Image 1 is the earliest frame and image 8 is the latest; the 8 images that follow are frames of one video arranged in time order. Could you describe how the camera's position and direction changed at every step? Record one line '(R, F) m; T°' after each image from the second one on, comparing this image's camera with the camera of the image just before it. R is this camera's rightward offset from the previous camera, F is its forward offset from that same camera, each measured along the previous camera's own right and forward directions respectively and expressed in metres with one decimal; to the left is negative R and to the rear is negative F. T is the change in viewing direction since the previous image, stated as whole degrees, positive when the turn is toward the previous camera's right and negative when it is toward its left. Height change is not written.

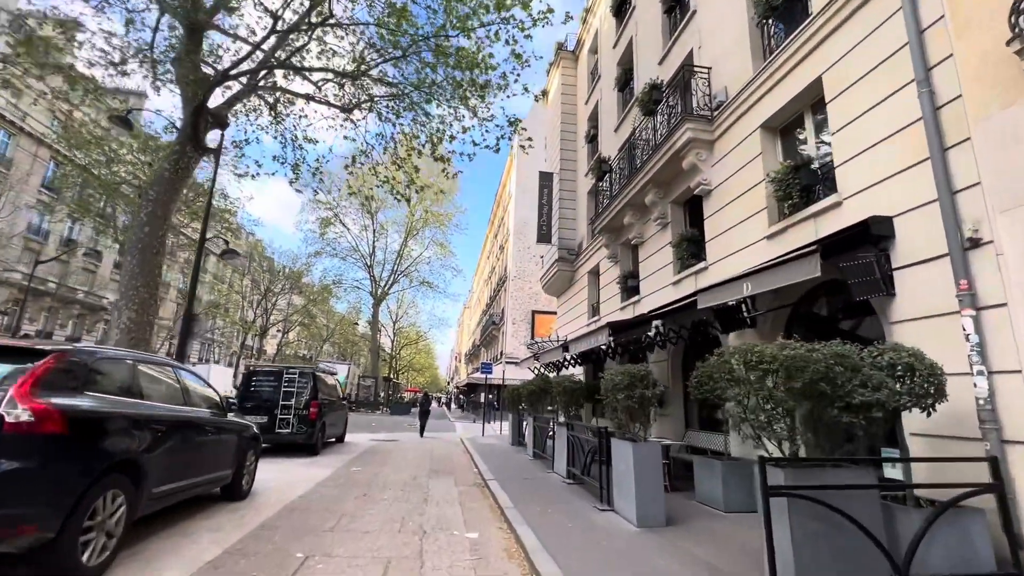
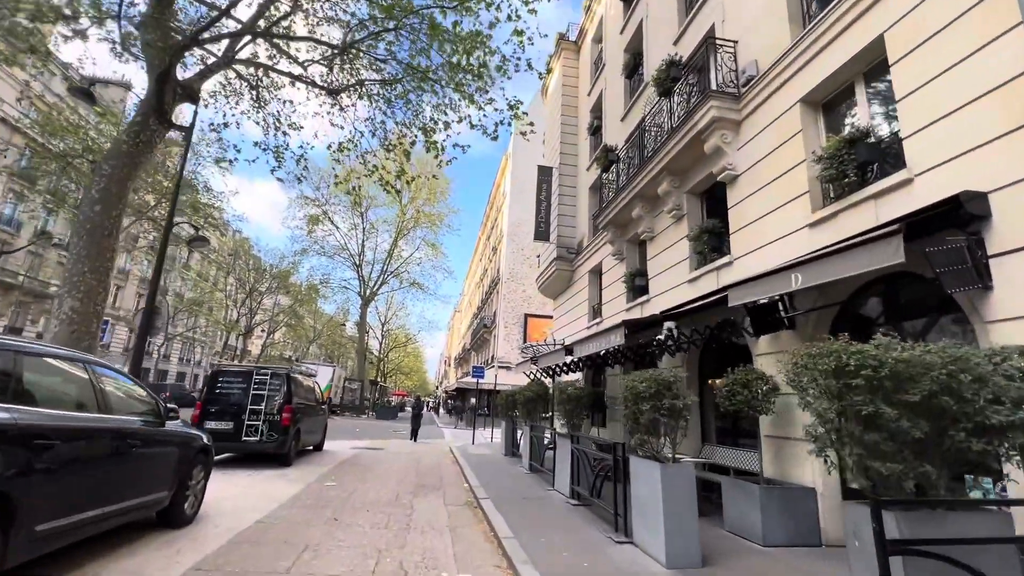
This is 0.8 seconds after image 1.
(-0.1, +1.0) m; +1°
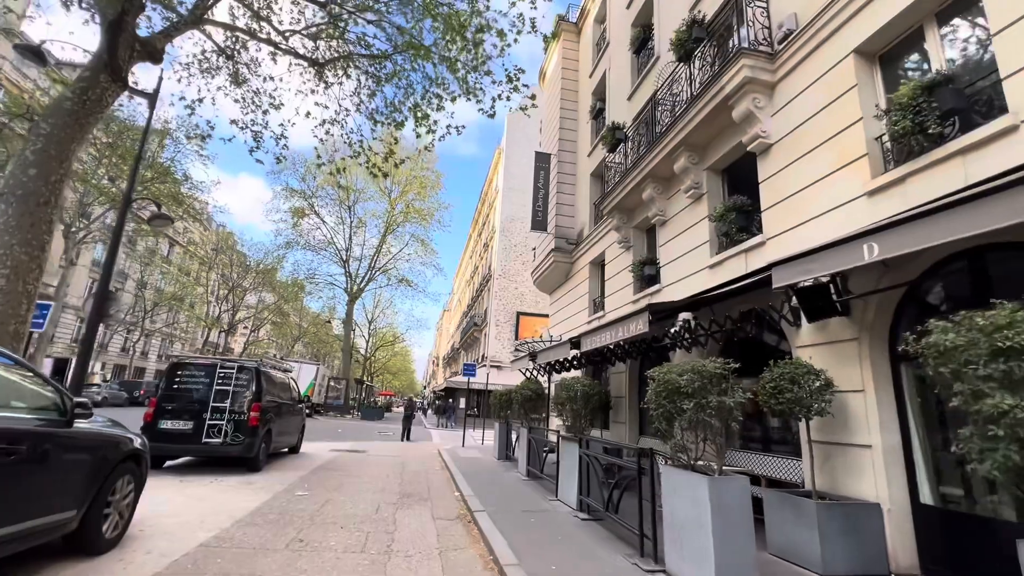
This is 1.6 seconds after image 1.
(-0.2, +1.0) m; +1°
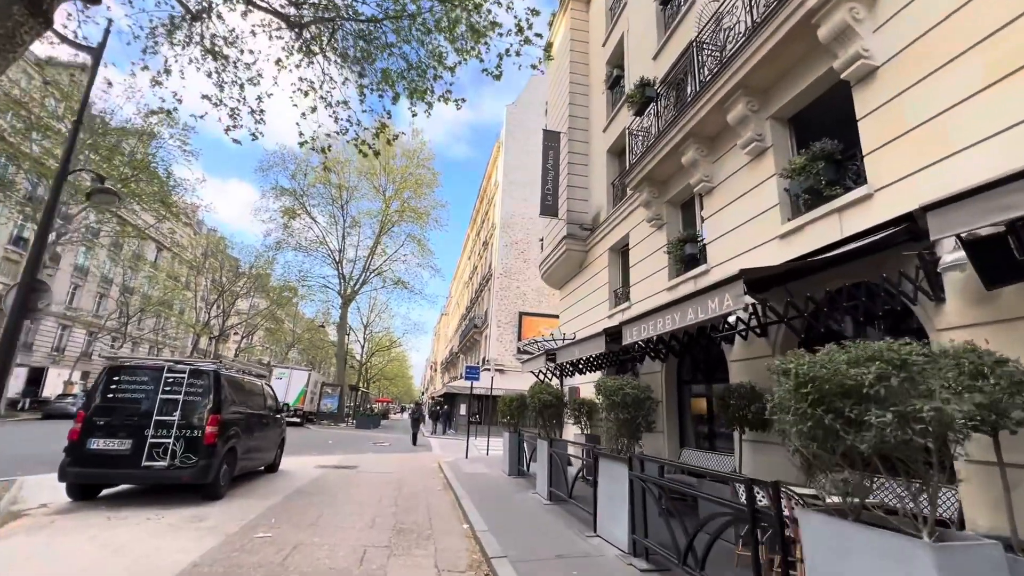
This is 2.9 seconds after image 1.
(-0.3, +1.6) m; 0°
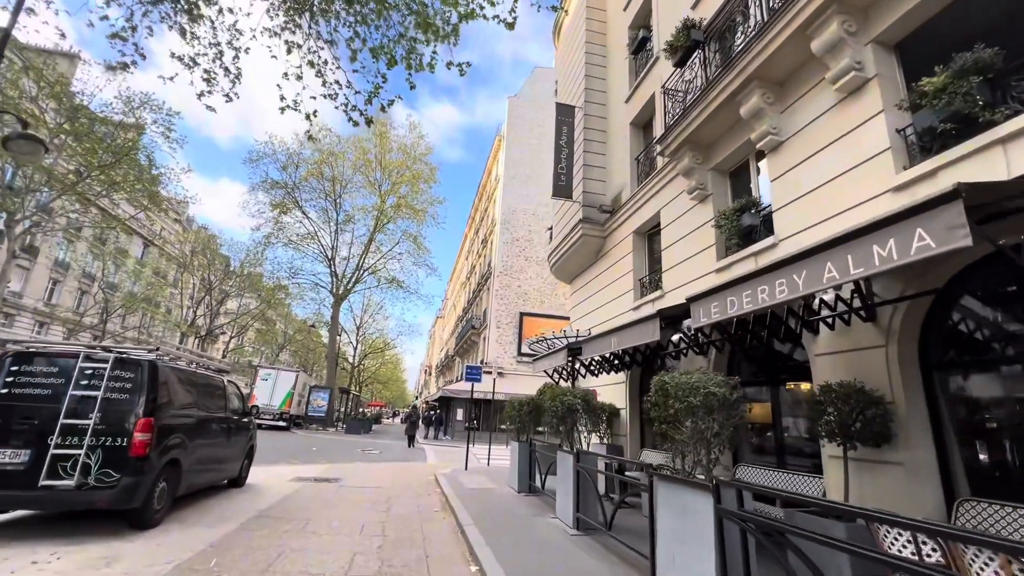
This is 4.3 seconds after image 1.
(-0.3, +1.5) m; +1°
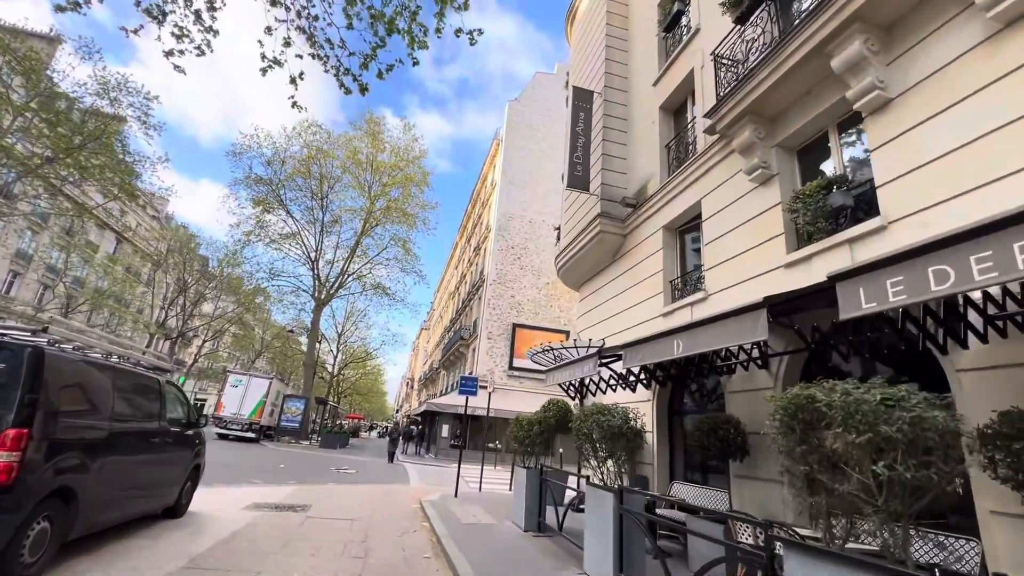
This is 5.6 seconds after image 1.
(-0.5, +1.5) m; +2°
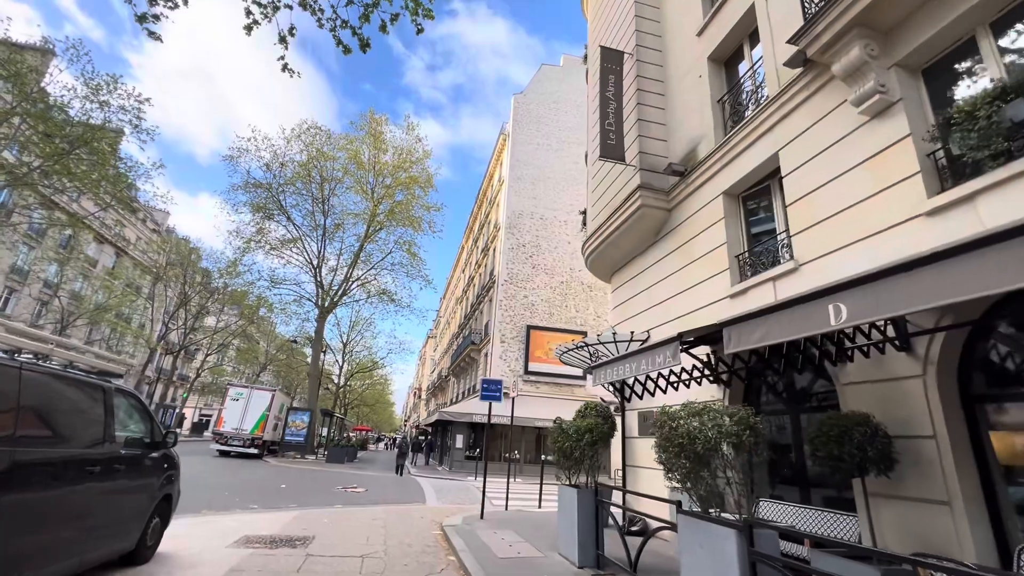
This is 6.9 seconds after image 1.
(-0.5, +1.4) m; 0°
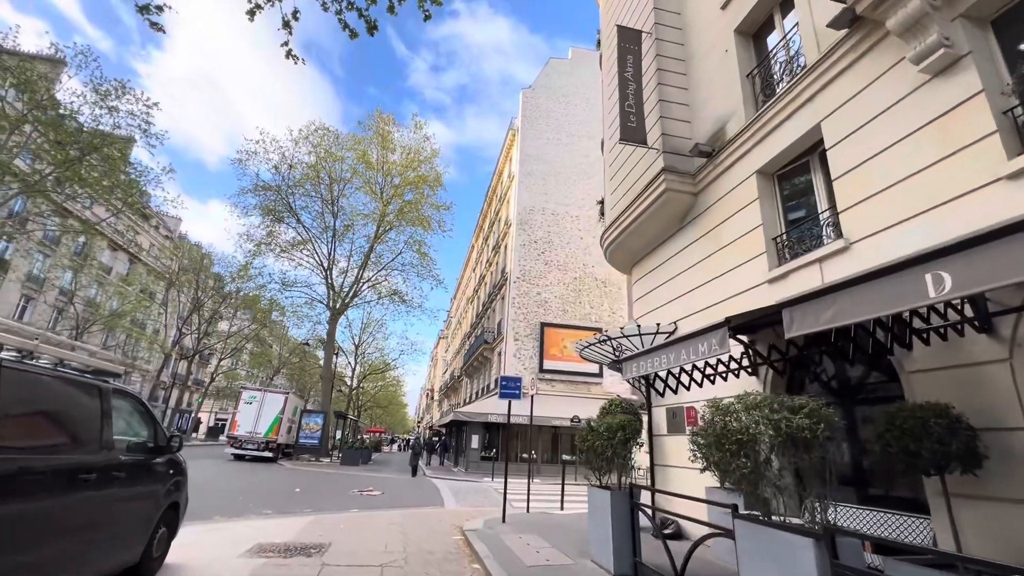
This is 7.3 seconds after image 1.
(-0.2, +0.4) m; -1°
